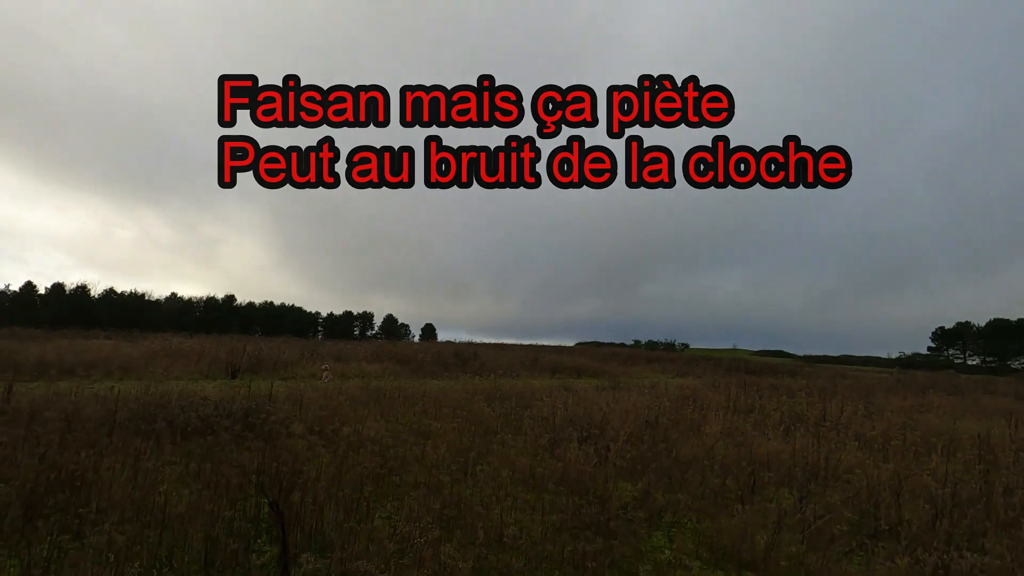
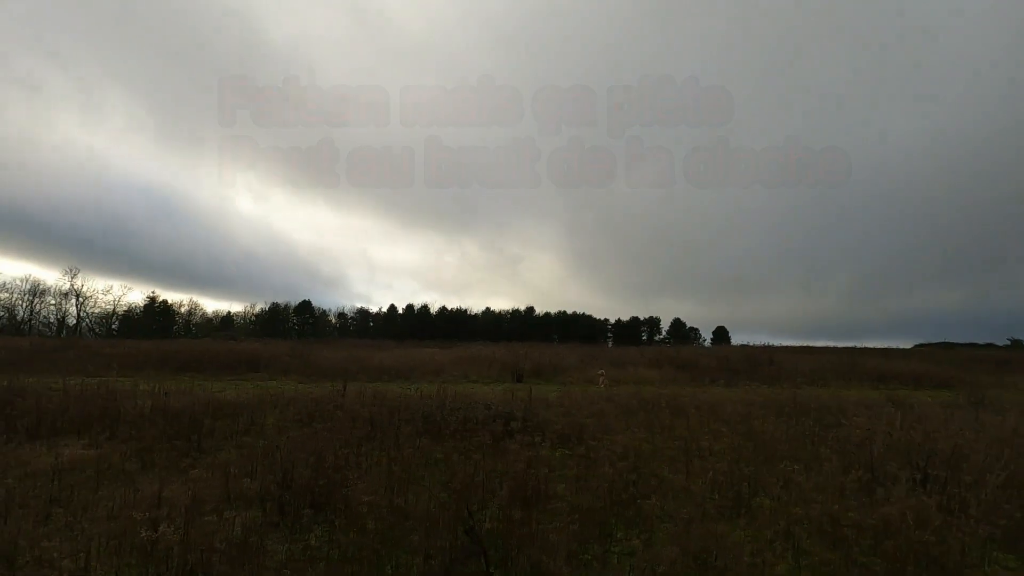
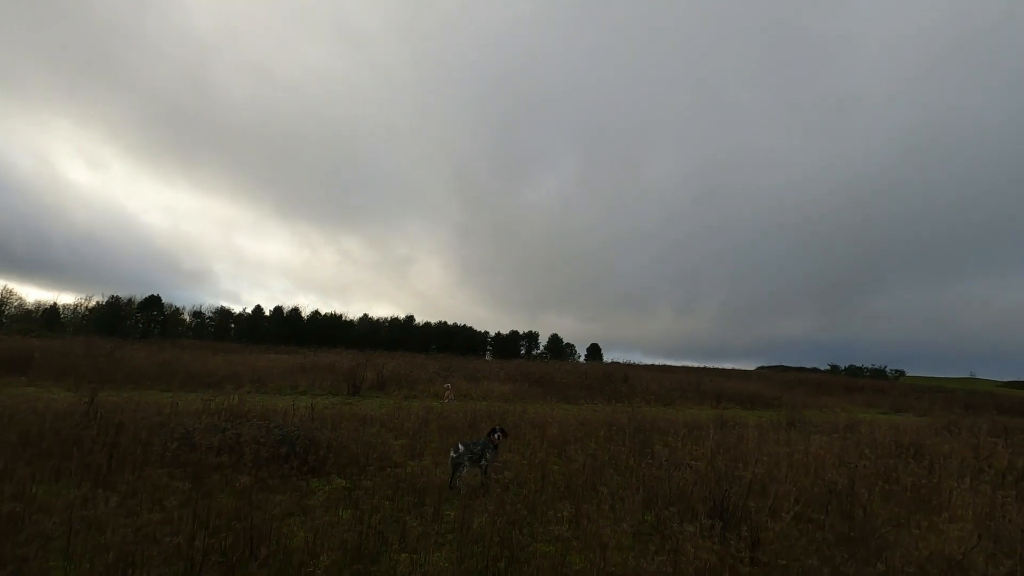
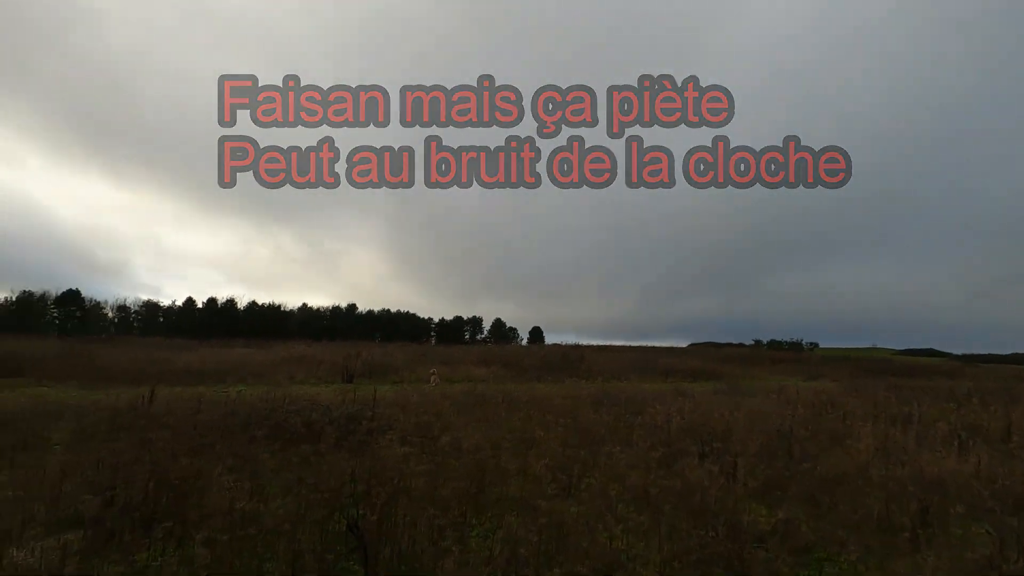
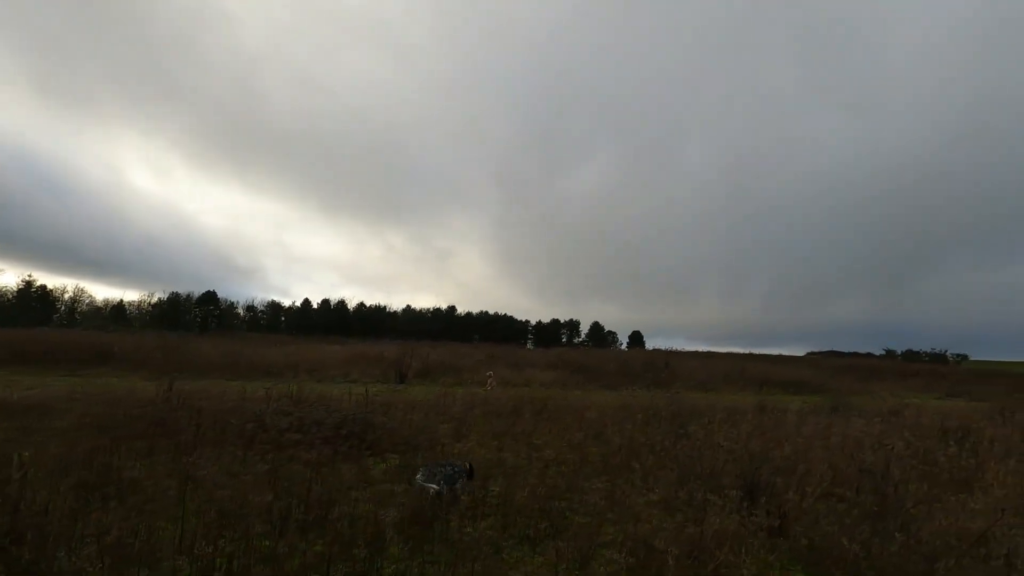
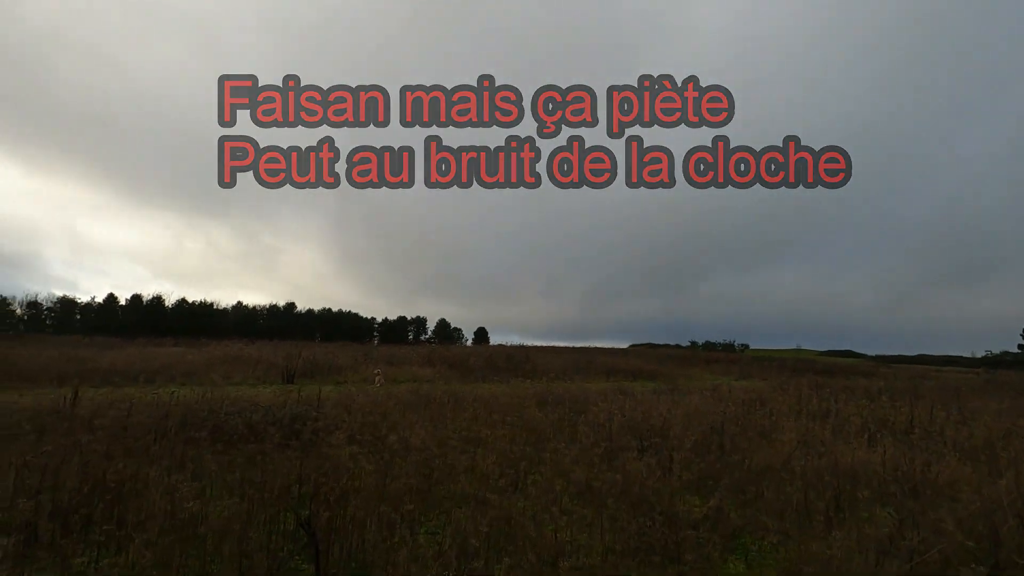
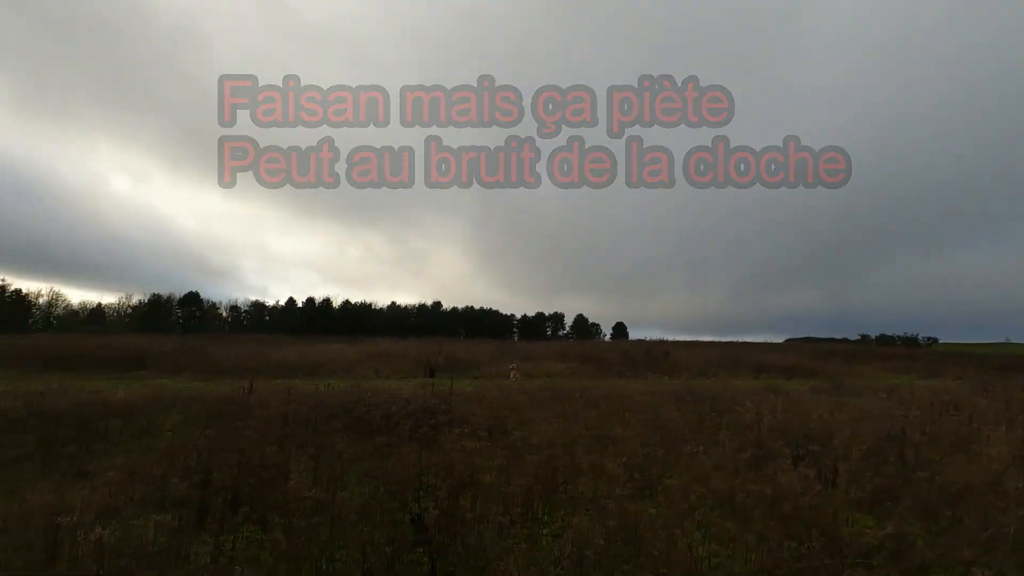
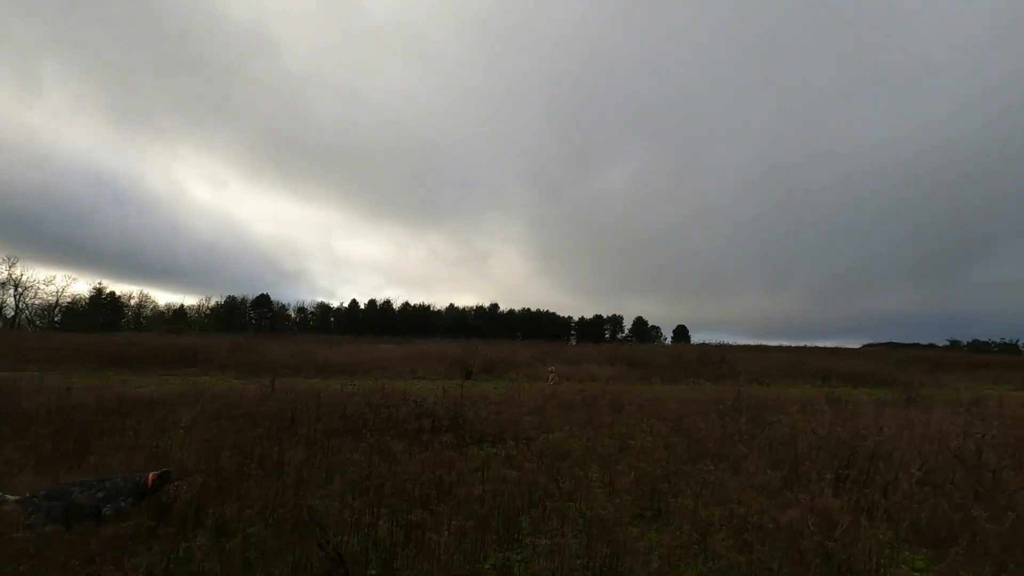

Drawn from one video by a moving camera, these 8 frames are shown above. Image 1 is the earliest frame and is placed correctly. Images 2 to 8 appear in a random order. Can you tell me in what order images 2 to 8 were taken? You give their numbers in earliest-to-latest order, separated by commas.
6, 4, 7, 2, 8, 5, 3
